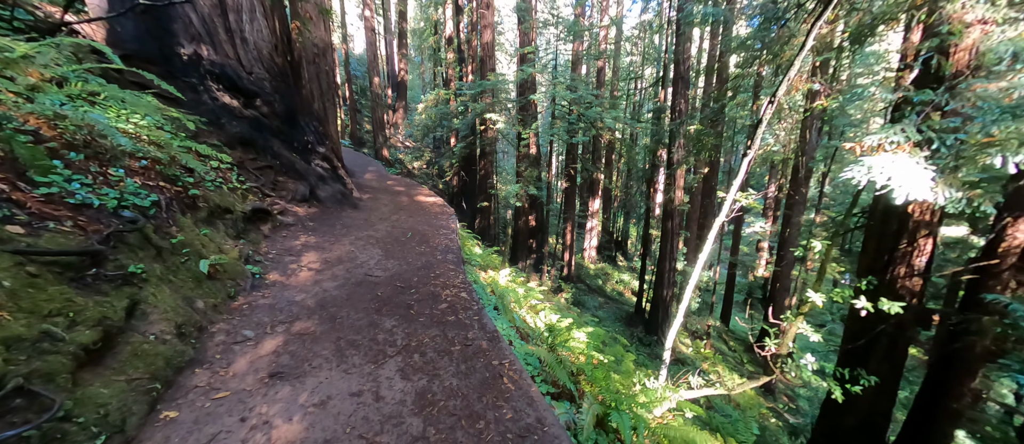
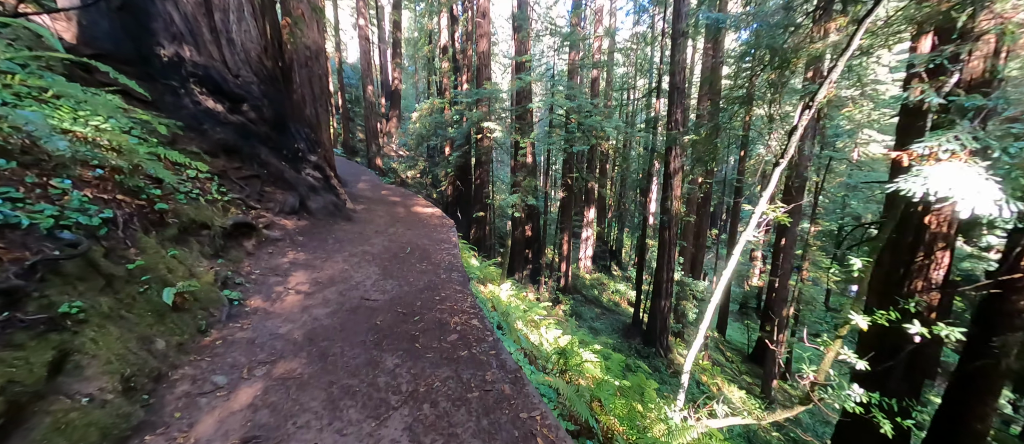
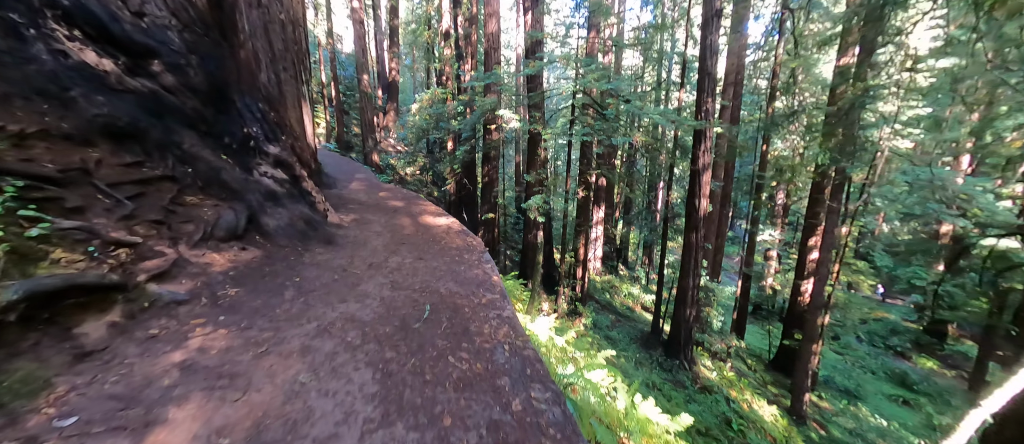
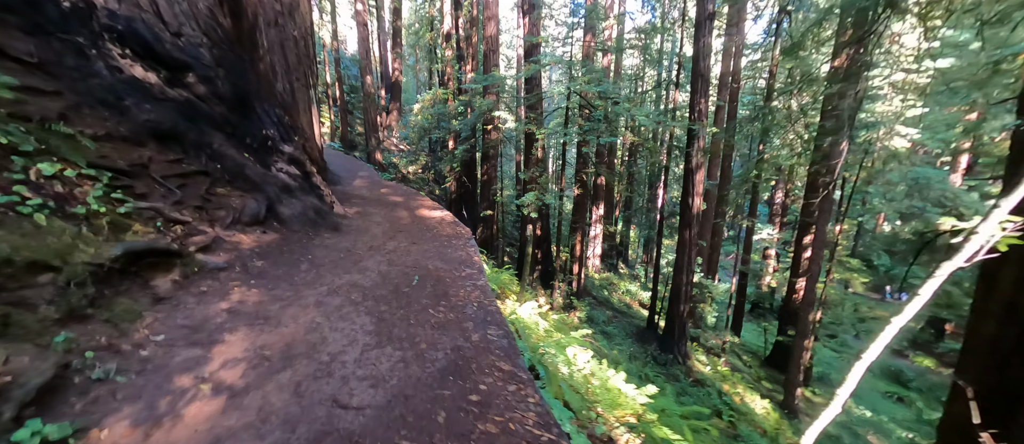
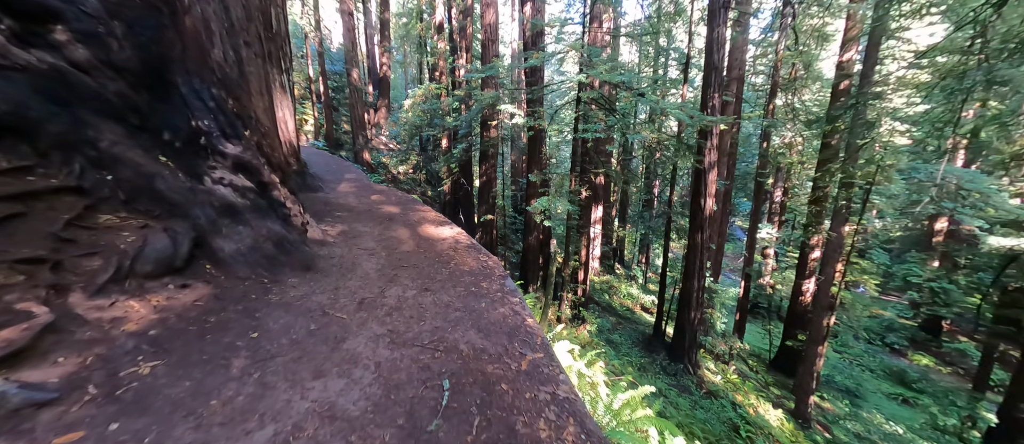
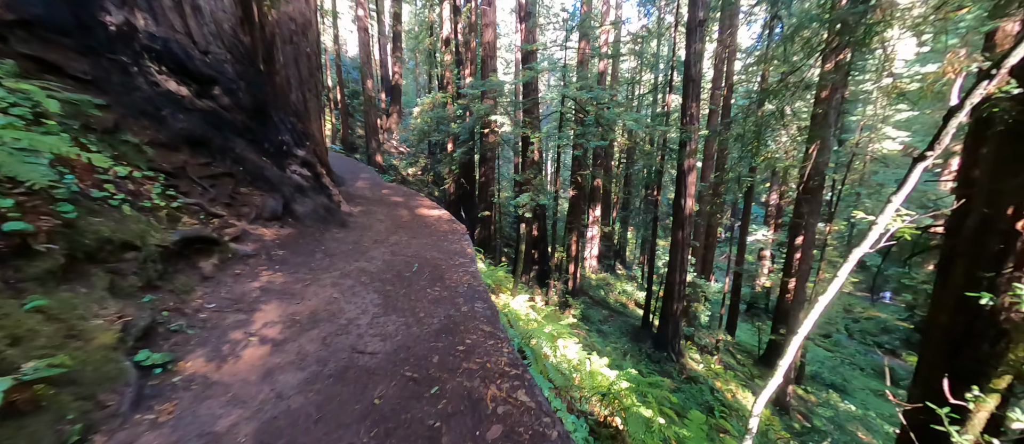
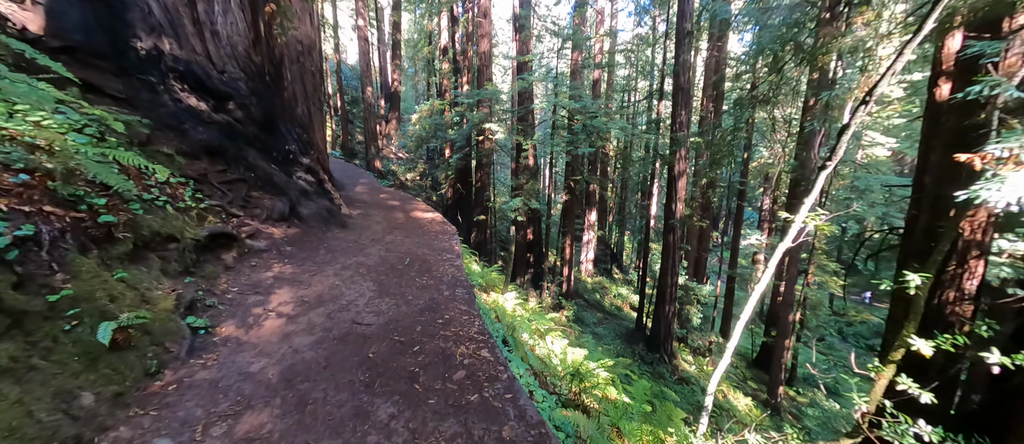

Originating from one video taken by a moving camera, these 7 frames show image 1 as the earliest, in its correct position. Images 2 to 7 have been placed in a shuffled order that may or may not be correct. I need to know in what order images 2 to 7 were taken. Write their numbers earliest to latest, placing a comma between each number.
2, 7, 6, 4, 3, 5
